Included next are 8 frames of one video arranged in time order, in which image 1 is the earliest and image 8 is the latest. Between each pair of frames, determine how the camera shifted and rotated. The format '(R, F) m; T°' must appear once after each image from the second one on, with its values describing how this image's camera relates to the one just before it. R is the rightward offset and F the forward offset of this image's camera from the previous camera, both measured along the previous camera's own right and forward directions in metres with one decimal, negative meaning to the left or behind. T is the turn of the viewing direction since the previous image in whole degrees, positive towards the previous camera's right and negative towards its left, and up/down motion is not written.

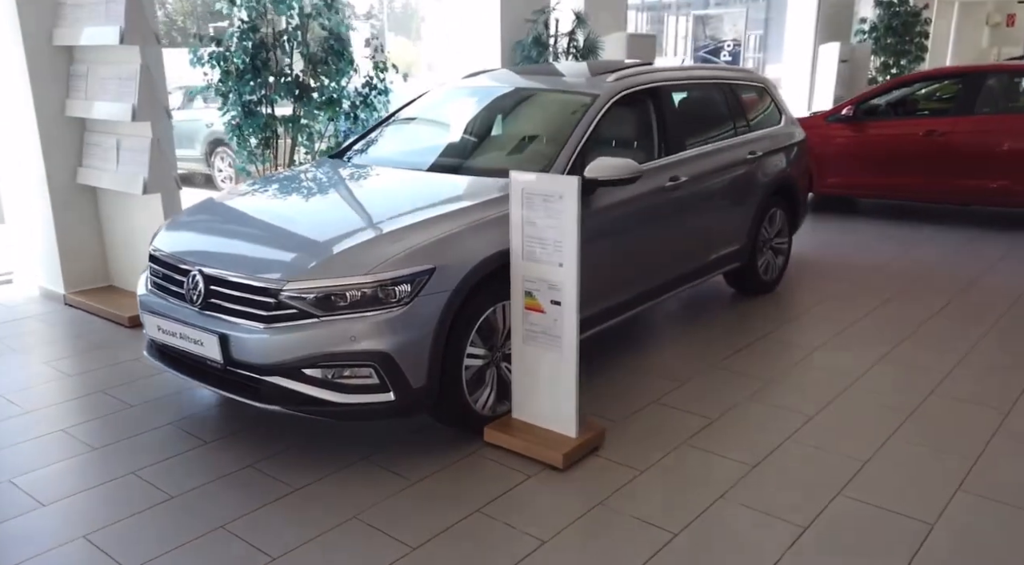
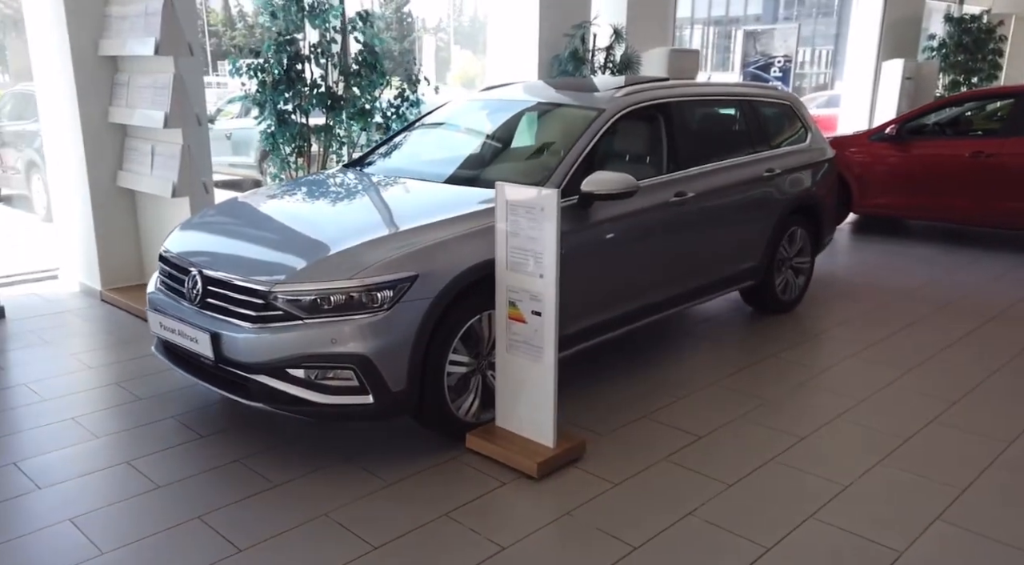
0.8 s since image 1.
(+0.3, -0.1) m; -4°
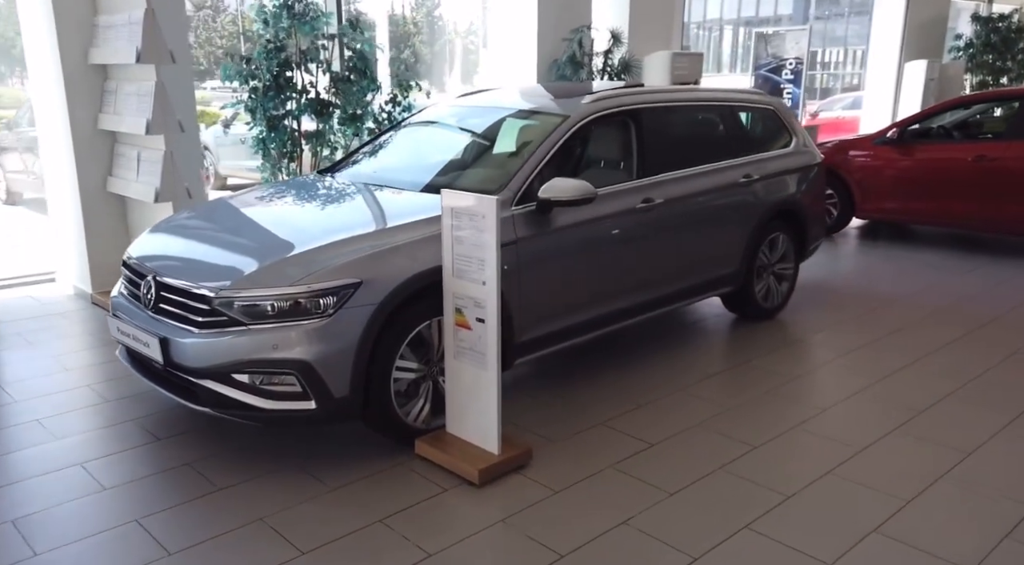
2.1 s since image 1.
(+0.3, 0.0) m; -2°
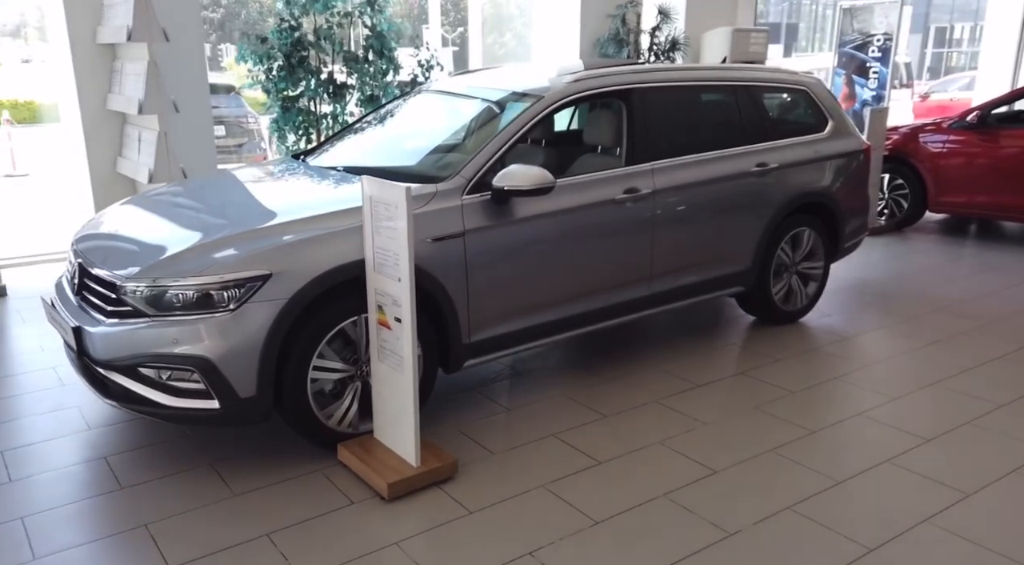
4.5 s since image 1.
(+0.7, +0.4) m; -7°
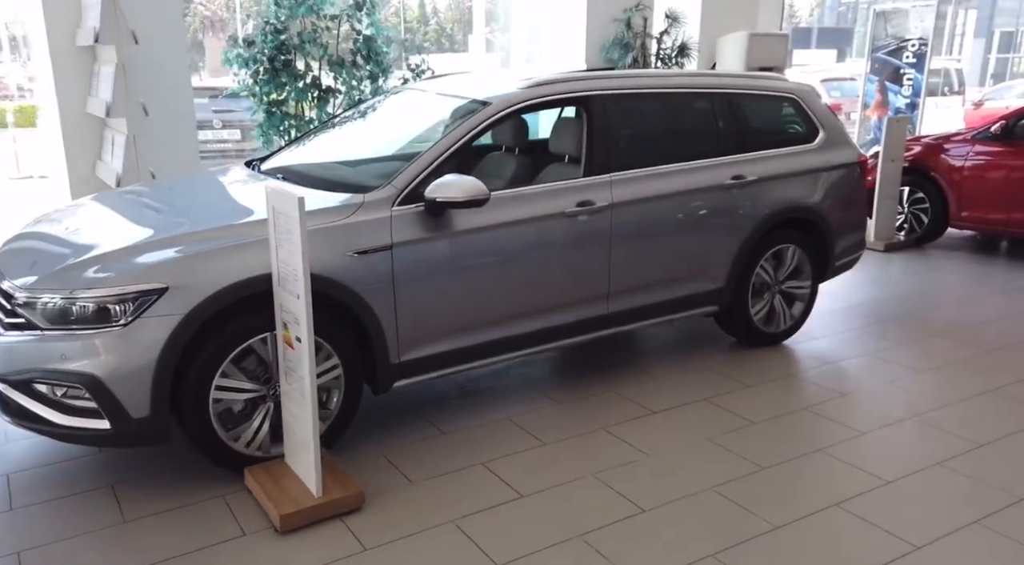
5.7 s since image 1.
(+0.5, +0.2) m; -4°
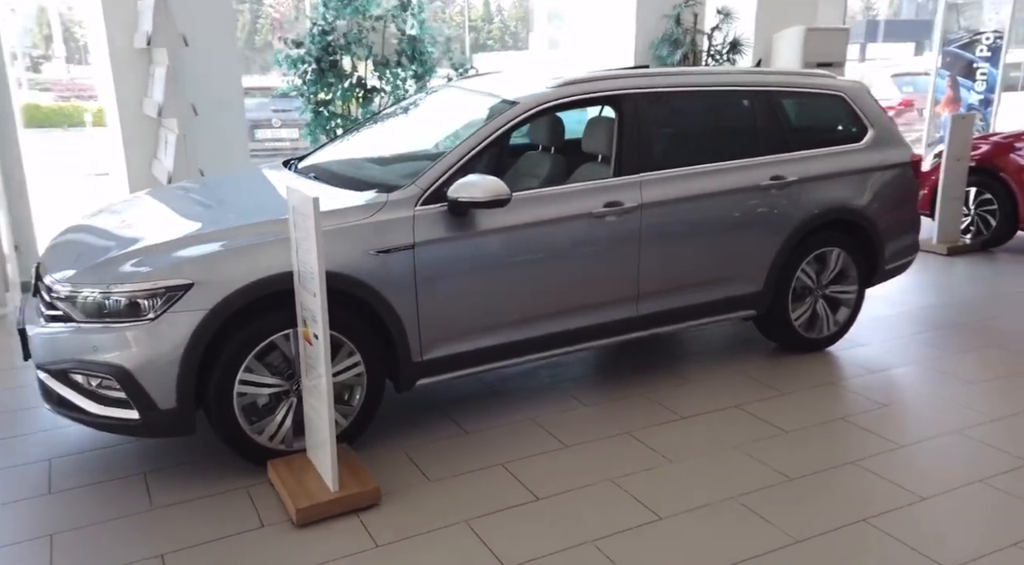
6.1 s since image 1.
(+0.2, 0.0) m; -5°
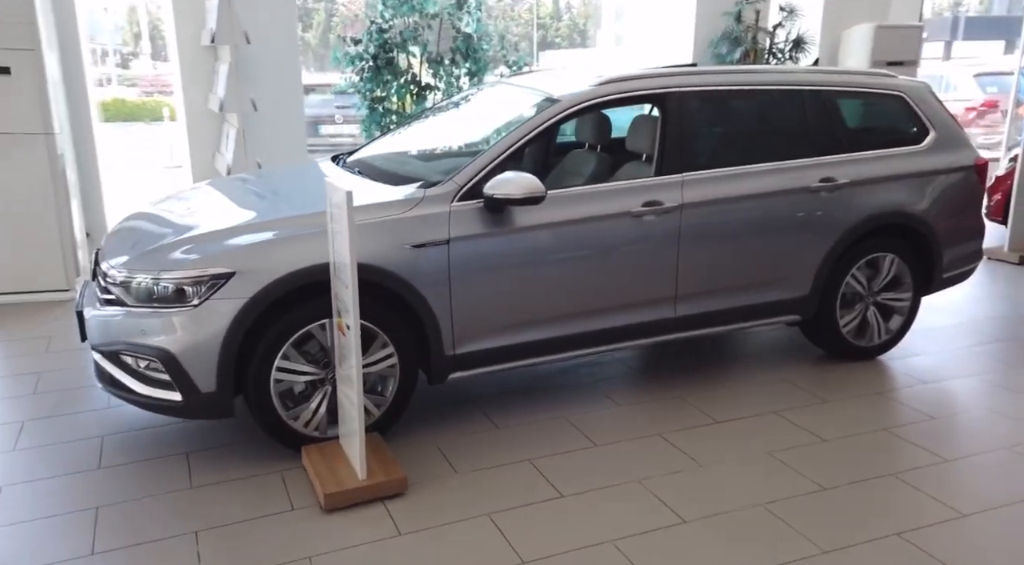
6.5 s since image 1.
(+0.1, 0.0) m; -5°
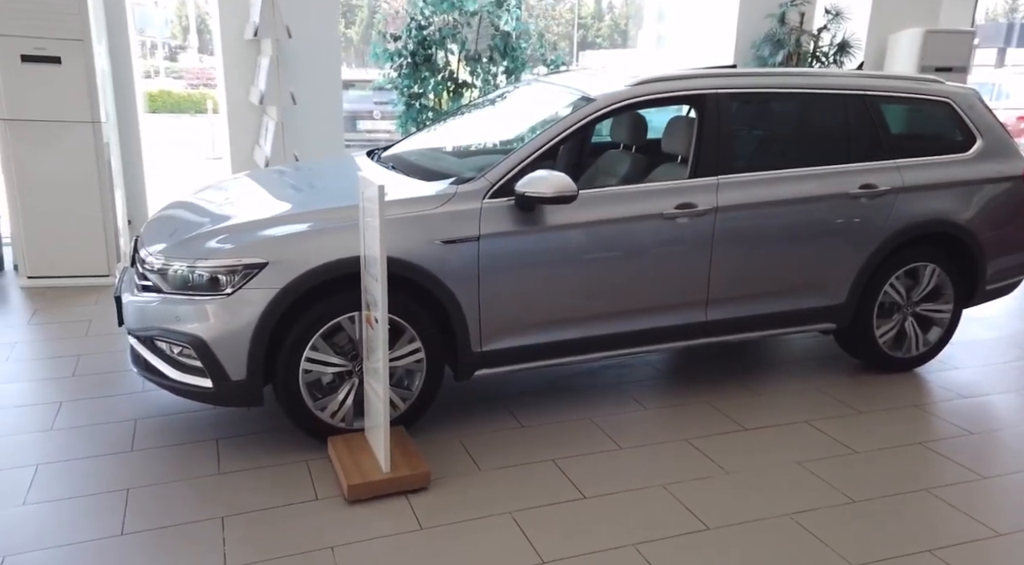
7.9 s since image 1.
(0.0, 0.0) m; -2°
